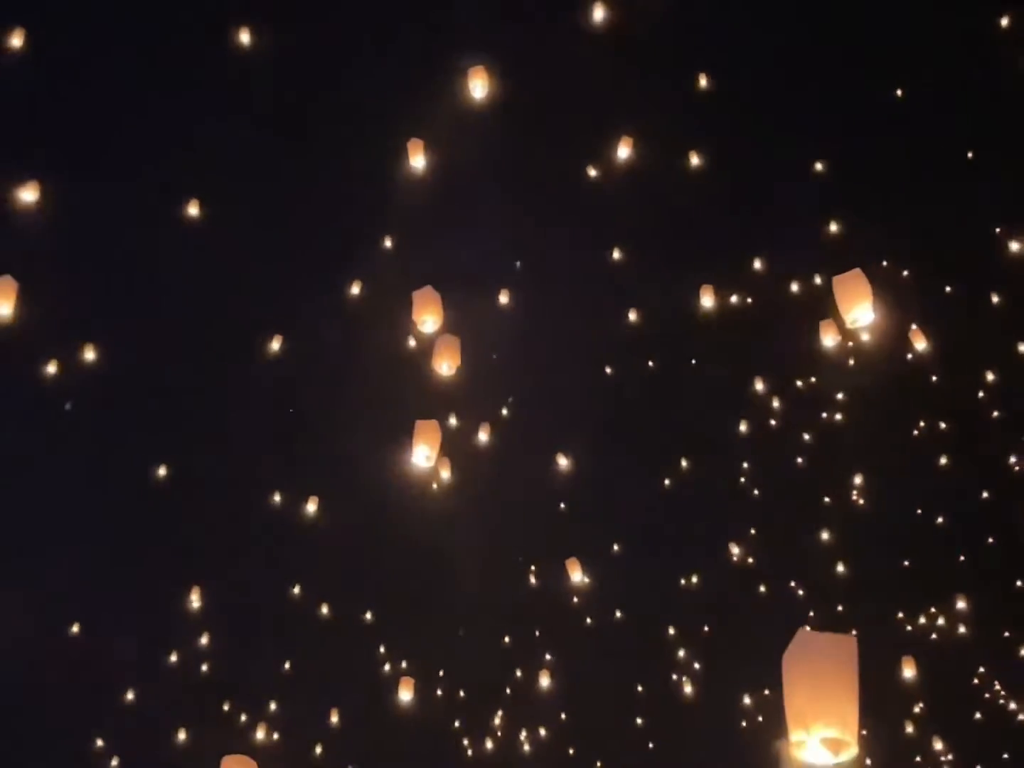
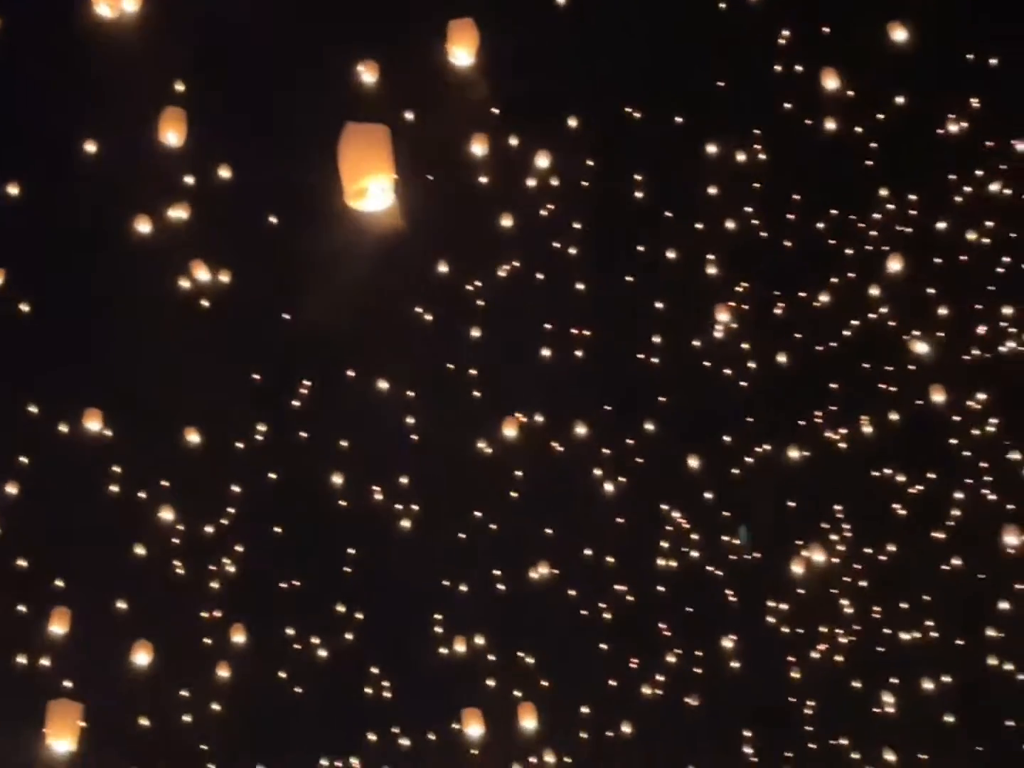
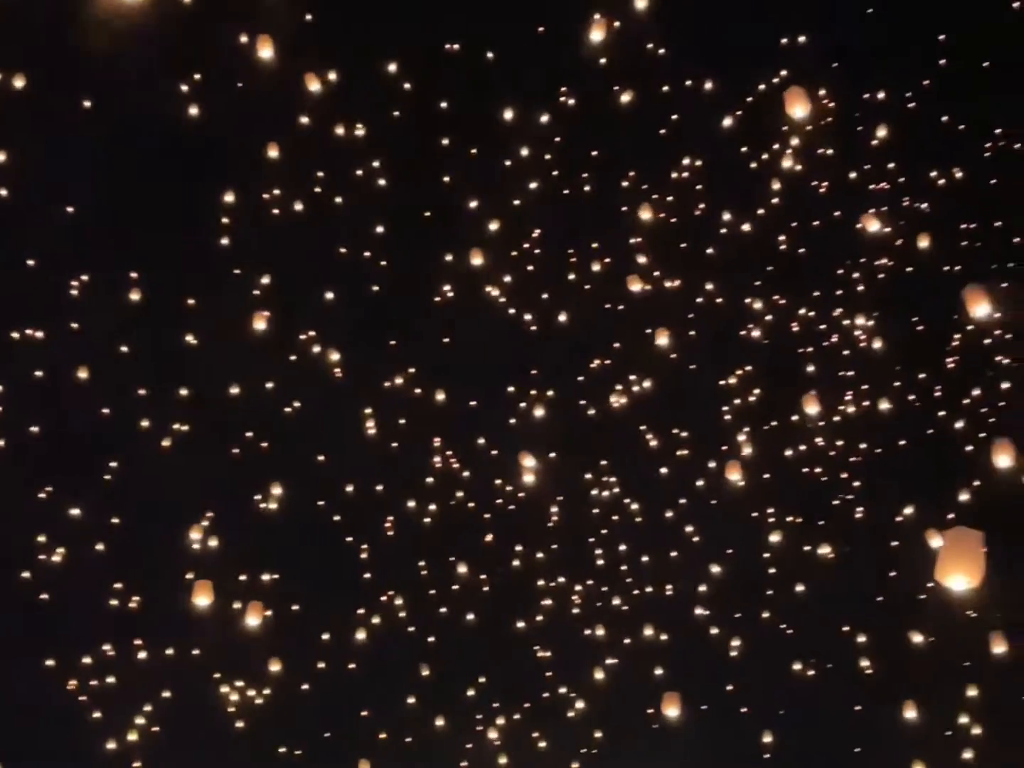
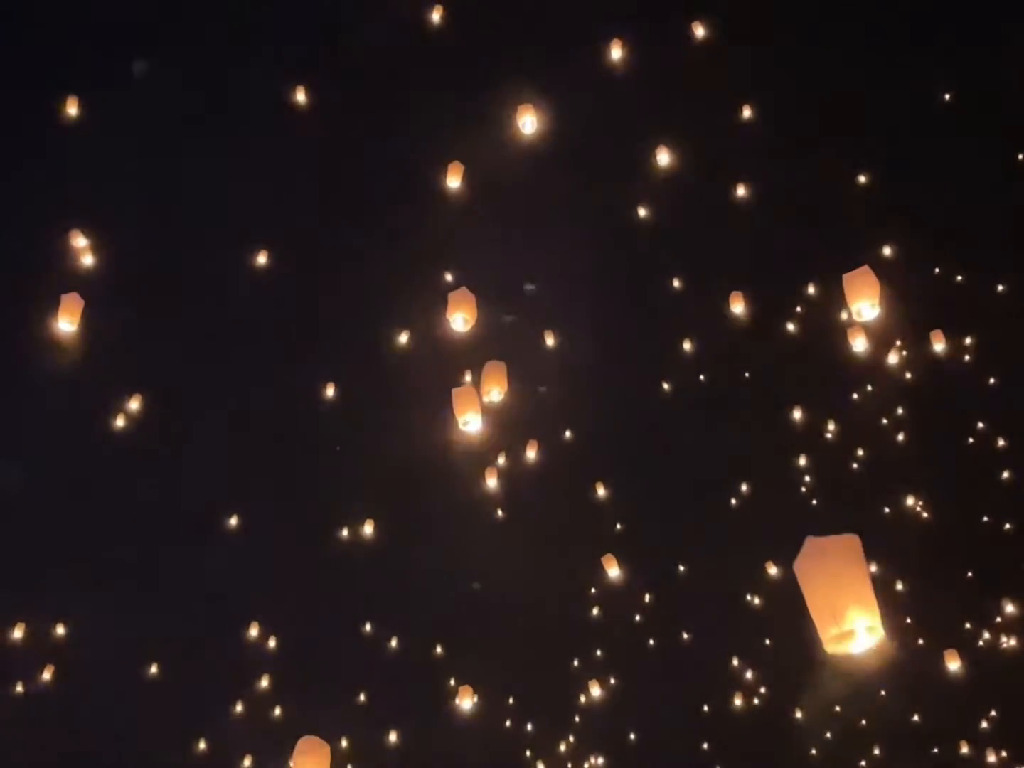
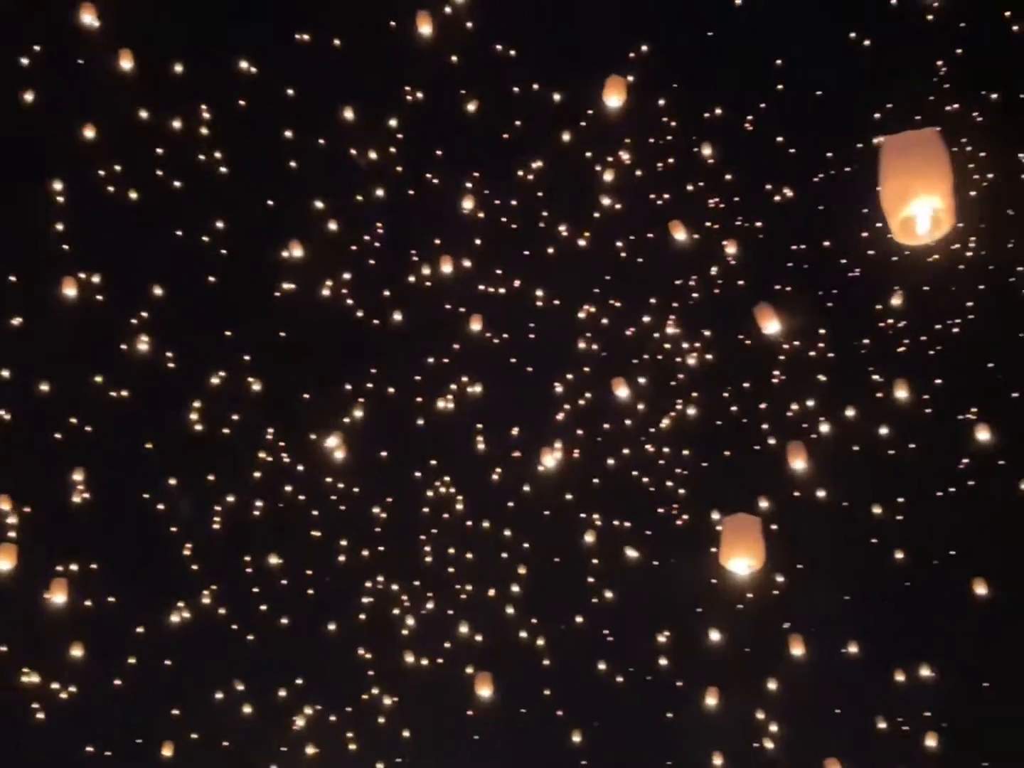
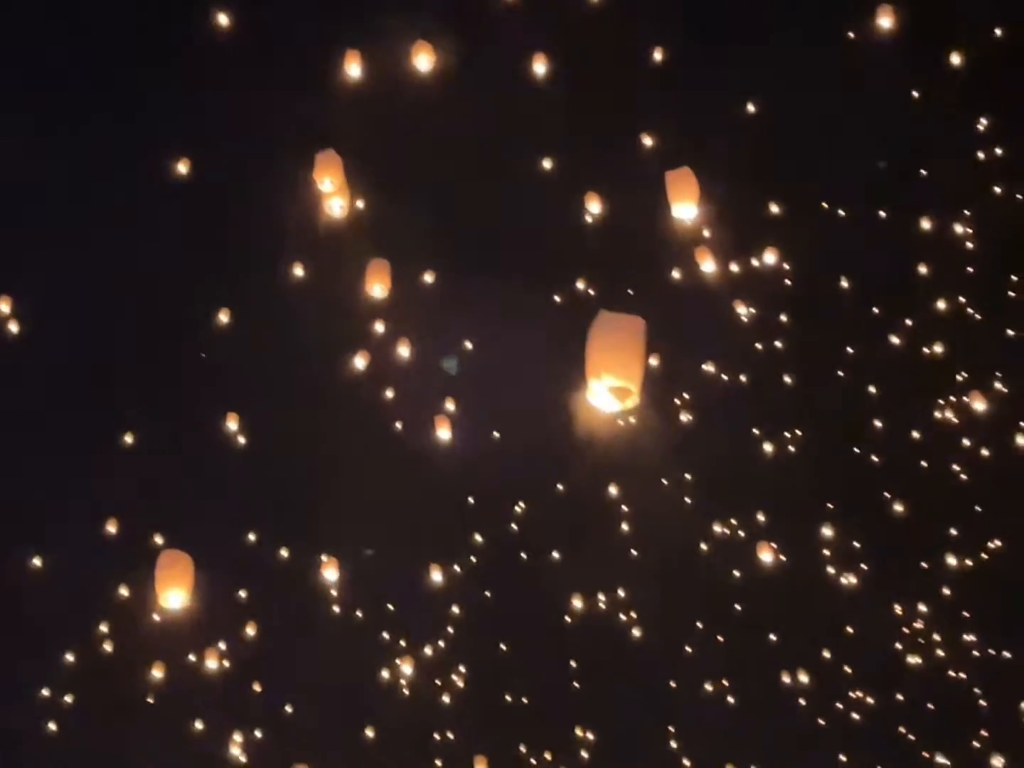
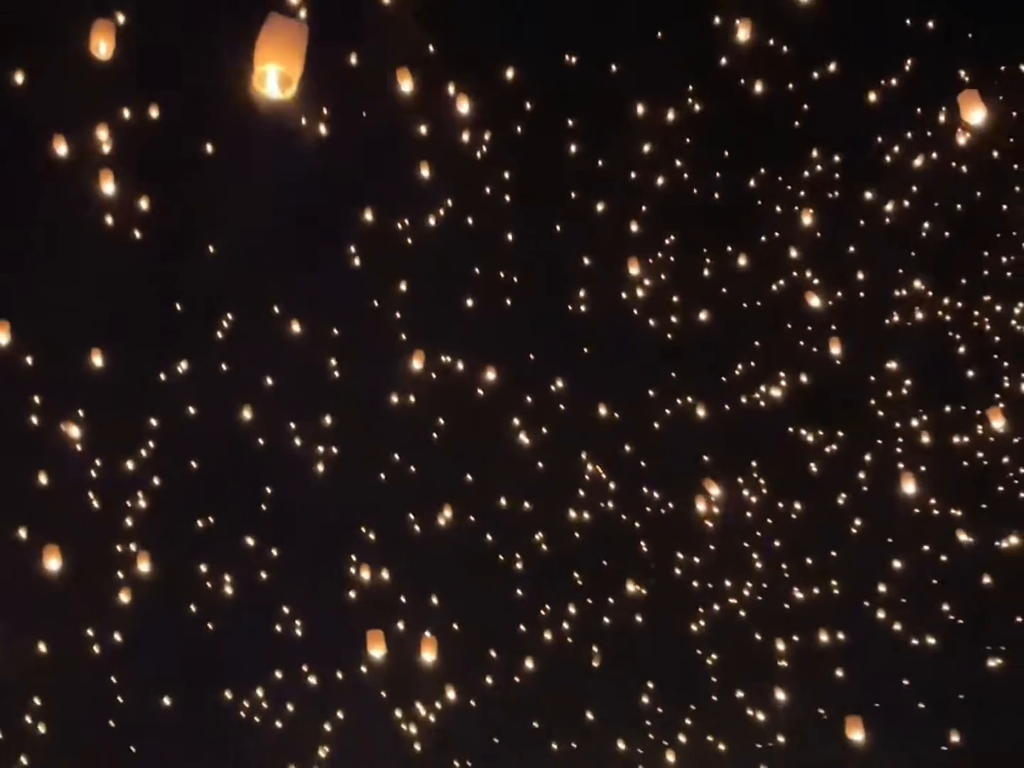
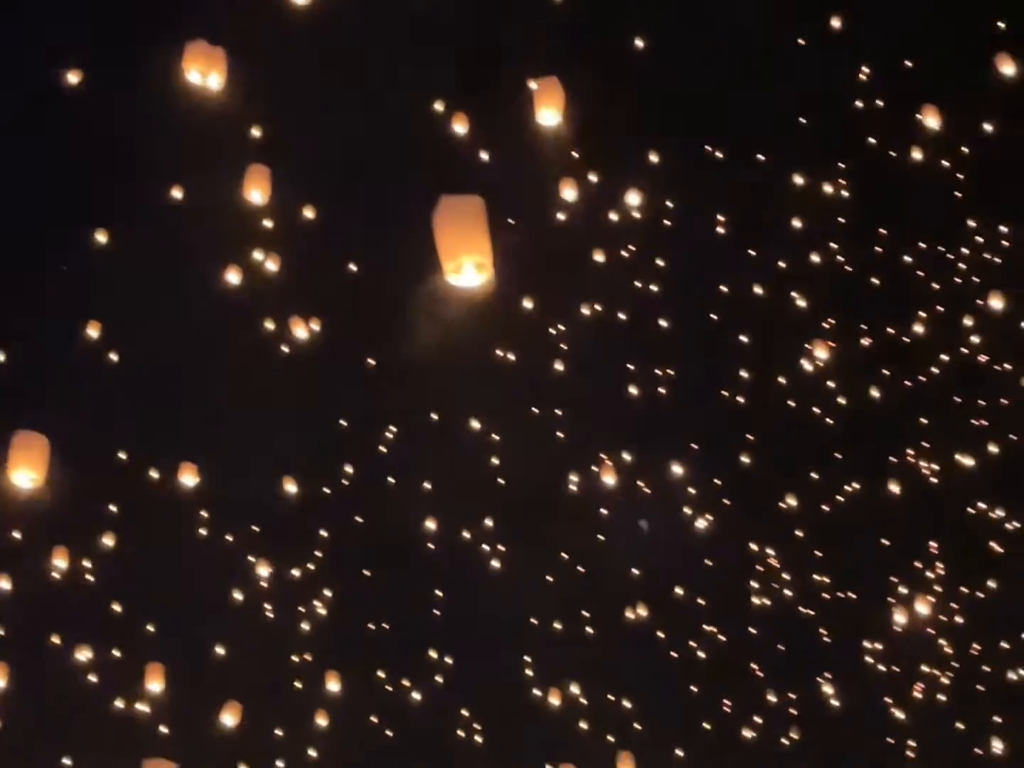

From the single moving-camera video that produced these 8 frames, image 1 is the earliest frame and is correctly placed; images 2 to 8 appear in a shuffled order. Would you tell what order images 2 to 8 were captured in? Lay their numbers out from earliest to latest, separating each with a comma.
4, 6, 8, 2, 7, 3, 5
